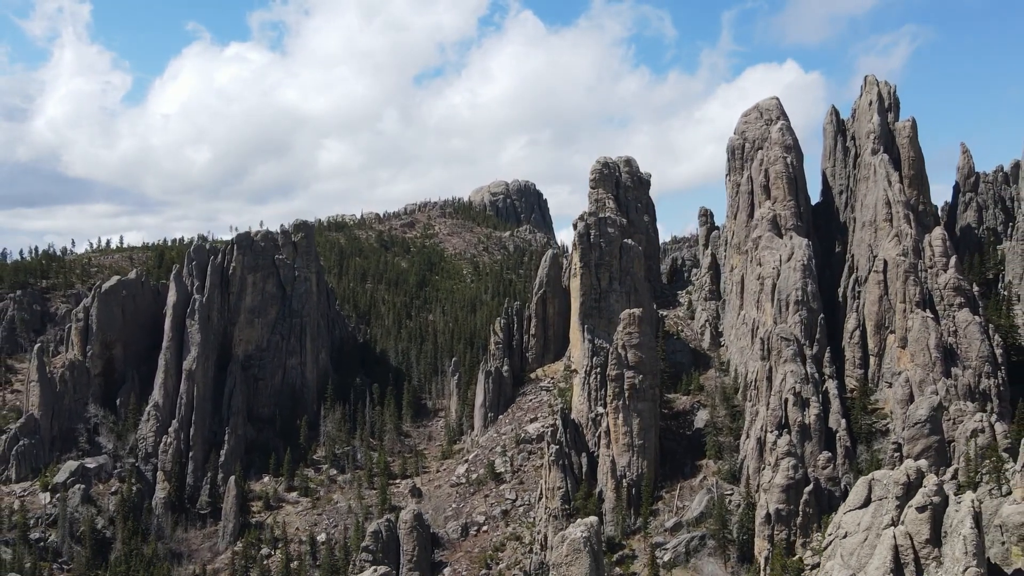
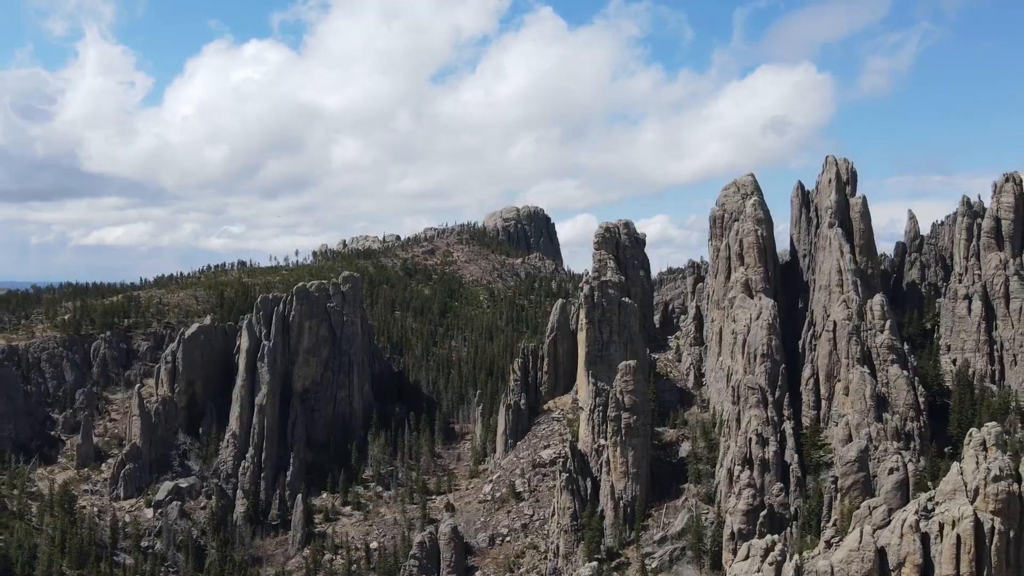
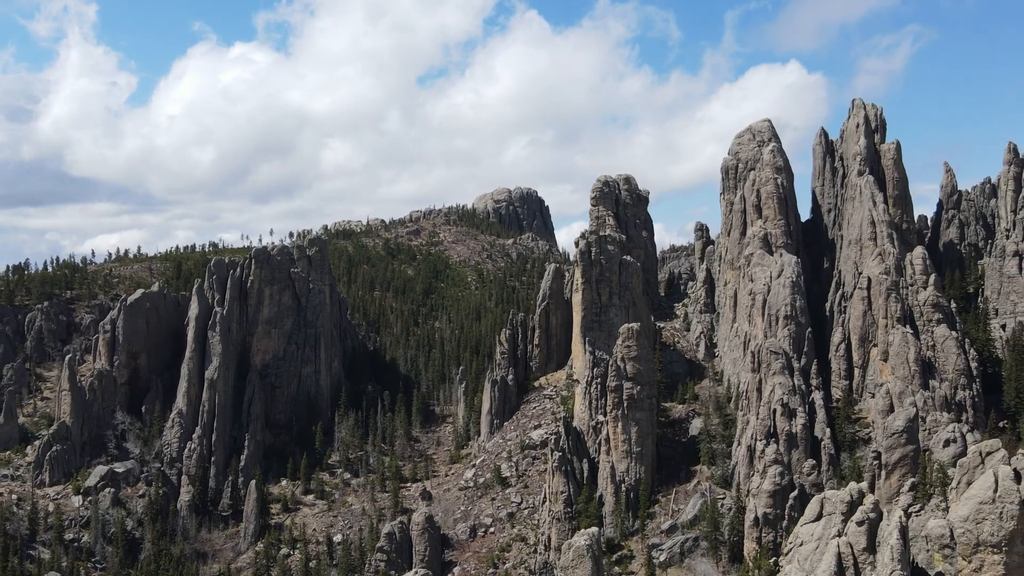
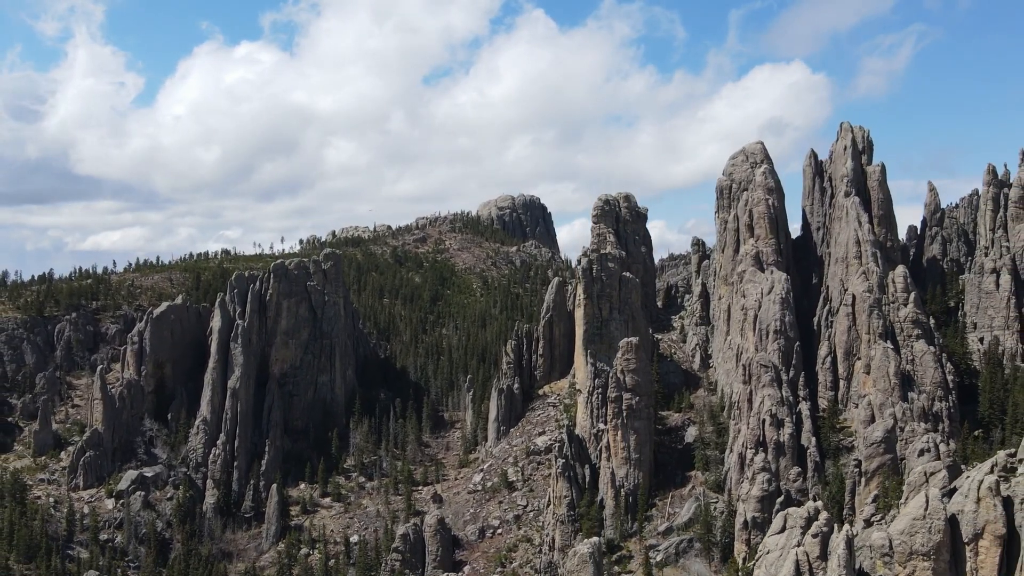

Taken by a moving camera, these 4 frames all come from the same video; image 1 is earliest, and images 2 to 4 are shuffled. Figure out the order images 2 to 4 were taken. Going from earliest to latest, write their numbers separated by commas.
3, 4, 2
